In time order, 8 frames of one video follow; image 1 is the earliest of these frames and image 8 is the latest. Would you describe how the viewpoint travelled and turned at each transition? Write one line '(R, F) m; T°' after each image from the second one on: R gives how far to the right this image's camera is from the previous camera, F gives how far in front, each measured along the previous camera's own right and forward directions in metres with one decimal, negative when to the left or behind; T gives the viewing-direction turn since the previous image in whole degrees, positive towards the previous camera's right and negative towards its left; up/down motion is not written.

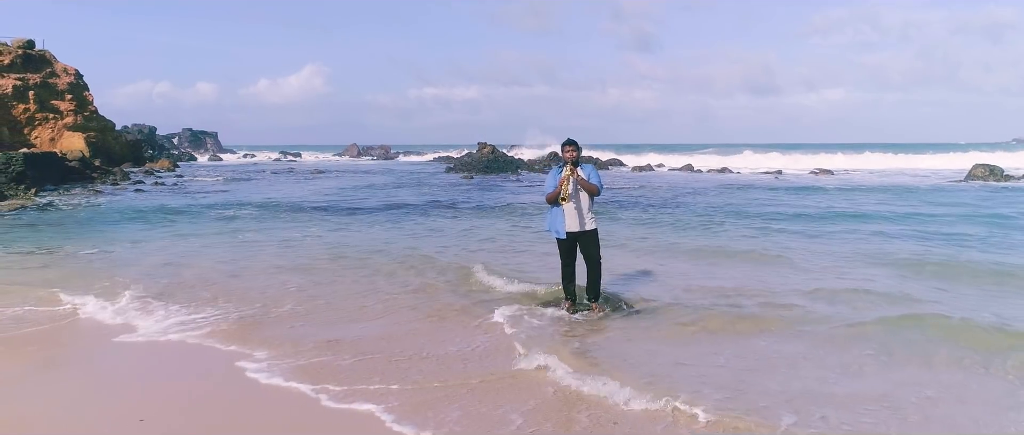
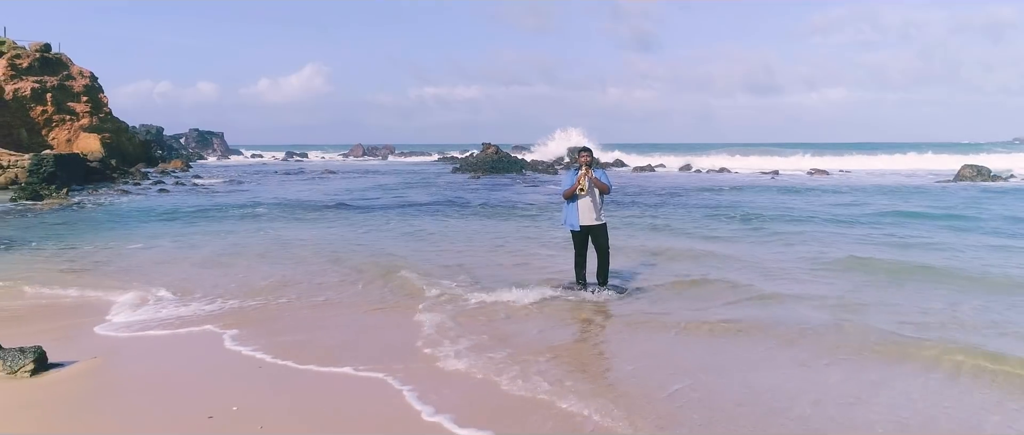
(-0.2, -0.8) m; 0°
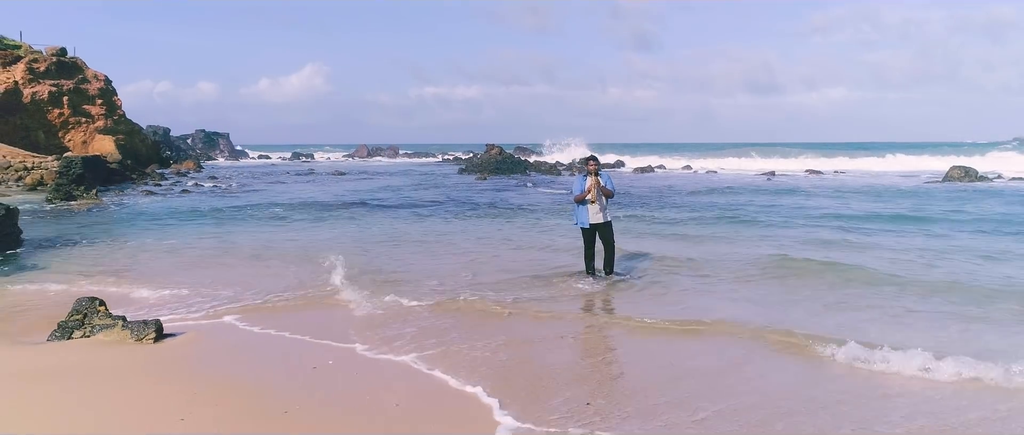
(-0.2, -0.8) m; 0°
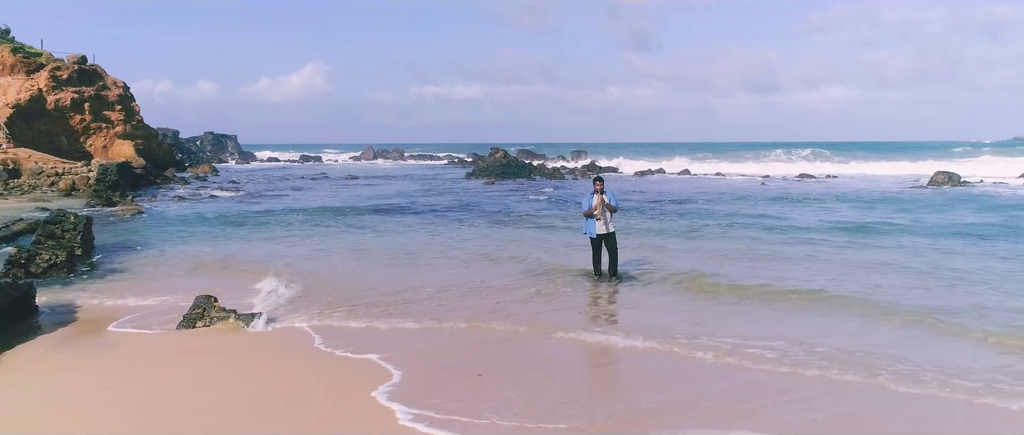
(-0.2, -1.2) m; 0°
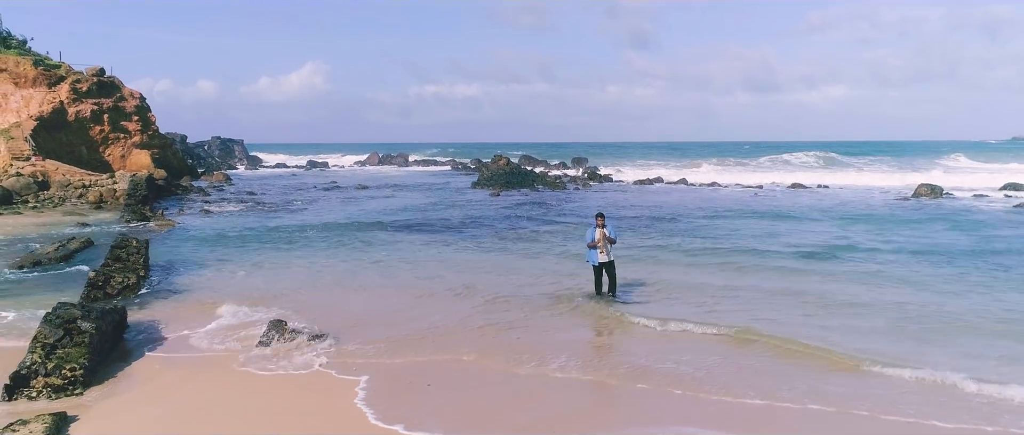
(-0.2, -1.2) m; 0°
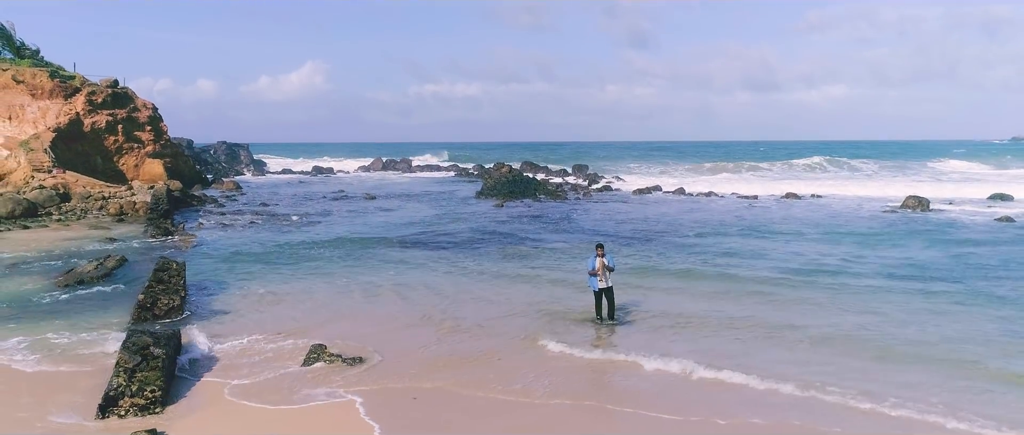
(-0.2, -1.0) m; 0°
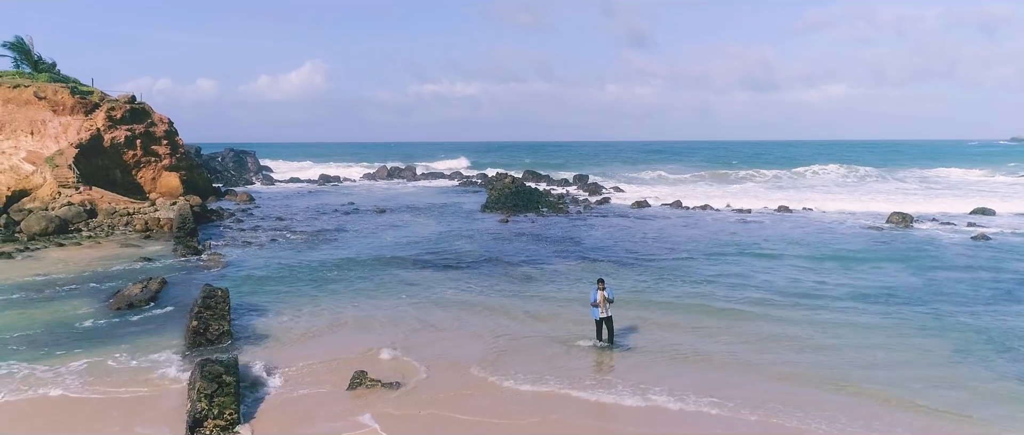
(-0.2, -1.3) m; 0°
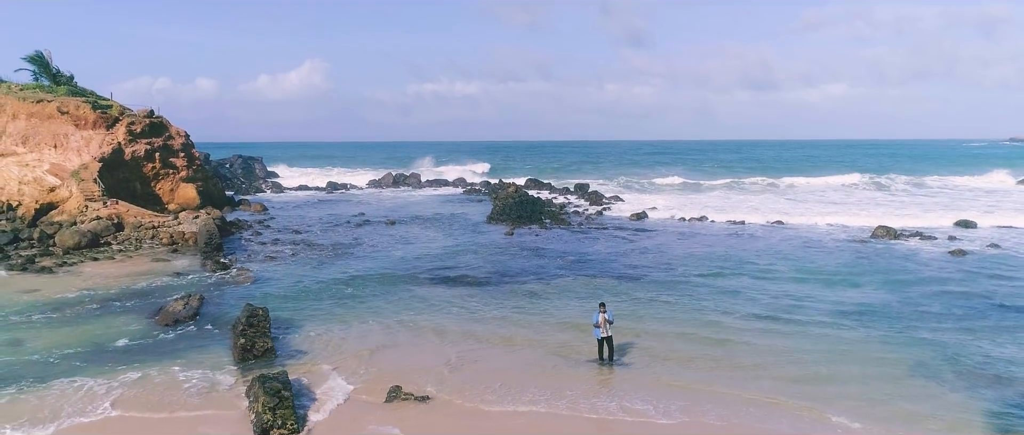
(-0.3, -1.5) m; 0°
